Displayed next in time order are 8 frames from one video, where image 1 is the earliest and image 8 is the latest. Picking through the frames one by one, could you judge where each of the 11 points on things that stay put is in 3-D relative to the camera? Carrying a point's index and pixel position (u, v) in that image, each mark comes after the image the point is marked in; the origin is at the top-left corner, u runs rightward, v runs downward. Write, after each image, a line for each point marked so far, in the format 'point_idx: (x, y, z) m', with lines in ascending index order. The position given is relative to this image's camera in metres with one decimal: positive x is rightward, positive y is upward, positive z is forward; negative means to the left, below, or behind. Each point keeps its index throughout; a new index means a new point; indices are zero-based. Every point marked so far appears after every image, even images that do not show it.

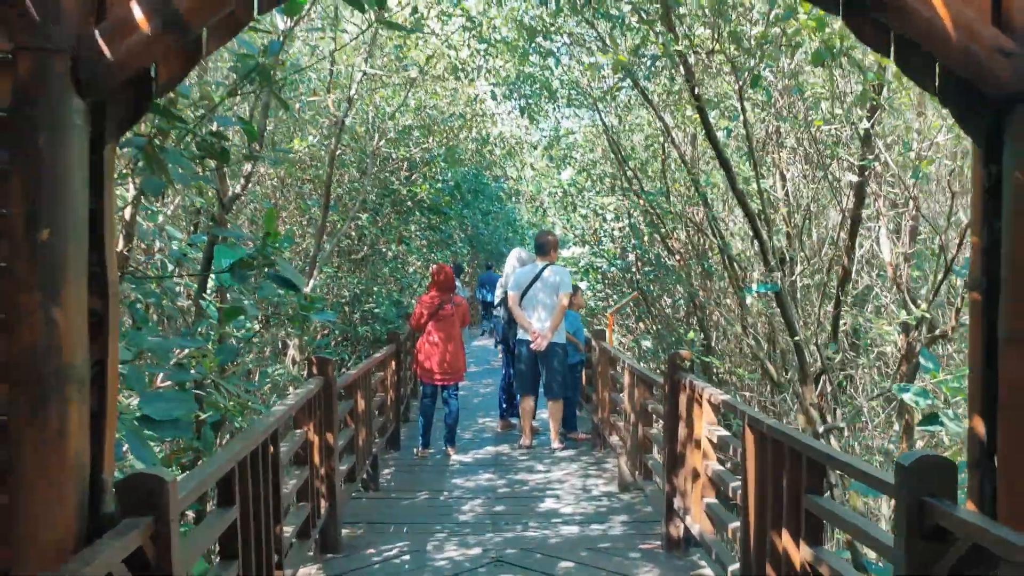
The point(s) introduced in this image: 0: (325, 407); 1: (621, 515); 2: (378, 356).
0: (-1.2, -0.8, +5.1) m
1: (+0.8, -1.7, +6.1) m
2: (-1.3, -0.6, +7.5) m
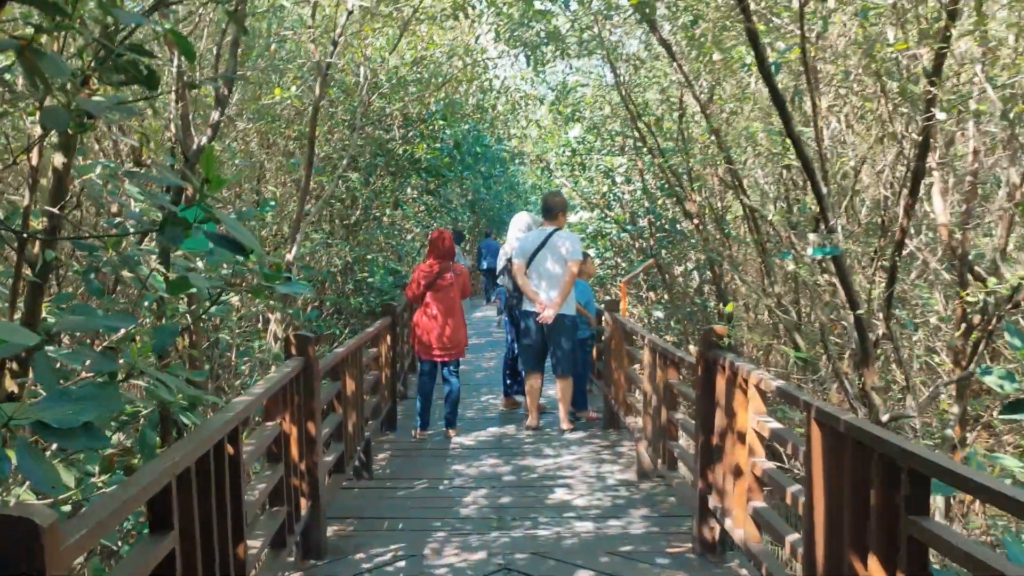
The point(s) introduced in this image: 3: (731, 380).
0: (-1.1, -0.6, +4.4) m
1: (+0.9, -1.5, +5.5) m
2: (-1.2, -0.4, +6.8) m
3: (+1.1, -0.5, +4.0) m
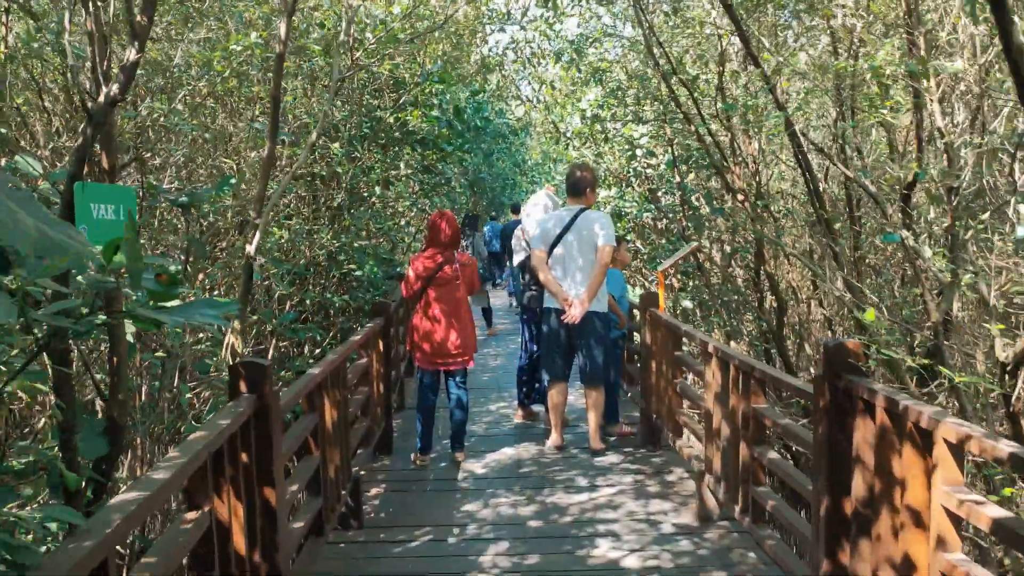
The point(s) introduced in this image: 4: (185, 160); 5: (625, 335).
0: (-1.0, -0.6, +3.1) m
1: (+1.1, -1.5, +4.2) m
2: (-1.1, -0.3, +5.5) m
3: (+1.3, -0.5, +2.7) m
4: (-2.3, +0.9, +5.6) m
5: (+1.0, -0.4, +6.9) m
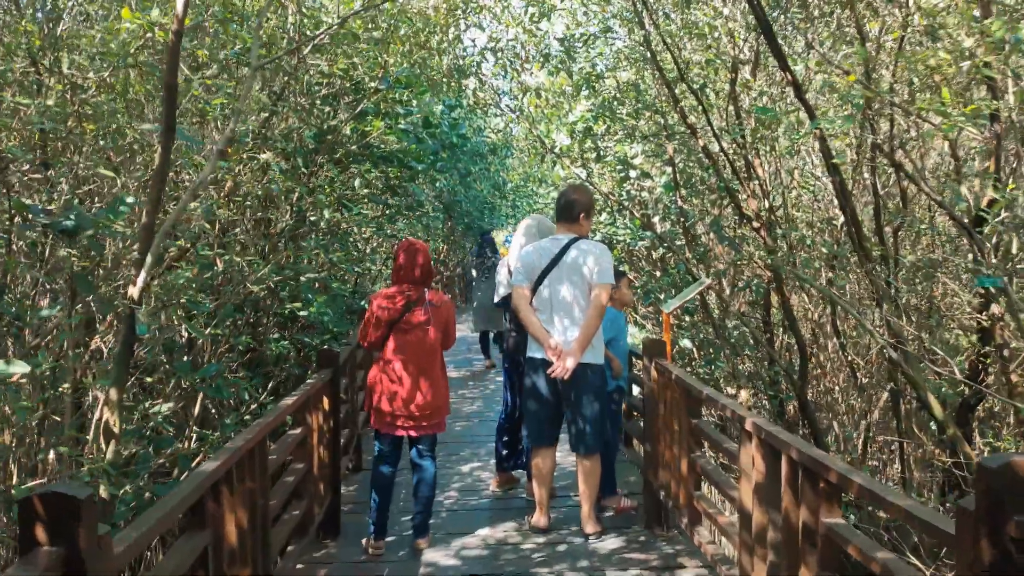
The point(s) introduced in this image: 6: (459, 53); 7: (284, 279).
0: (-1.0, -0.8, +1.9) m
1: (+1.0, -1.7, +3.0) m
2: (-1.2, -0.6, +4.3) m
3: (+1.2, -0.7, +1.5) m
4: (-2.4, +0.6, +4.5) m
5: (+0.8, -0.7, +5.7) m
6: (-0.5, +2.1, +7.3) m
7: (-1.7, +0.1, +5.8) m
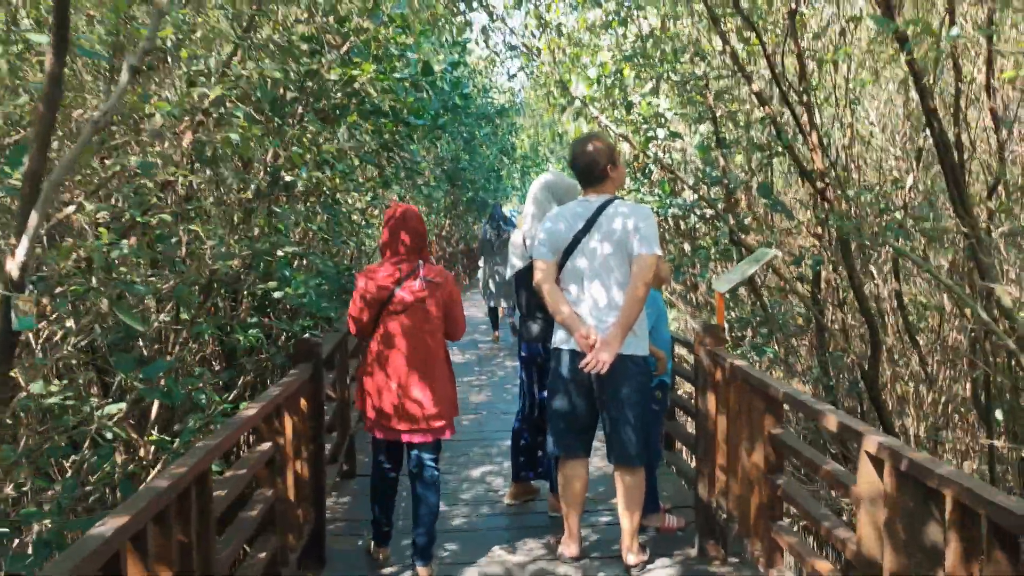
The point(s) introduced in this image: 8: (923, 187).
0: (-0.9, -0.8, +0.9) m
1: (+1.1, -1.6, +2.0) m
2: (-1.1, -0.5, +3.3) m
3: (+1.3, -0.6, +0.6) m
4: (-2.3, +0.7, +3.4) m
5: (+0.9, -0.6, +4.7) m
6: (-0.4, +2.3, +6.2) m
7: (-1.5, +0.2, +4.8) m
8: (+3.2, +0.8, +6.4) m
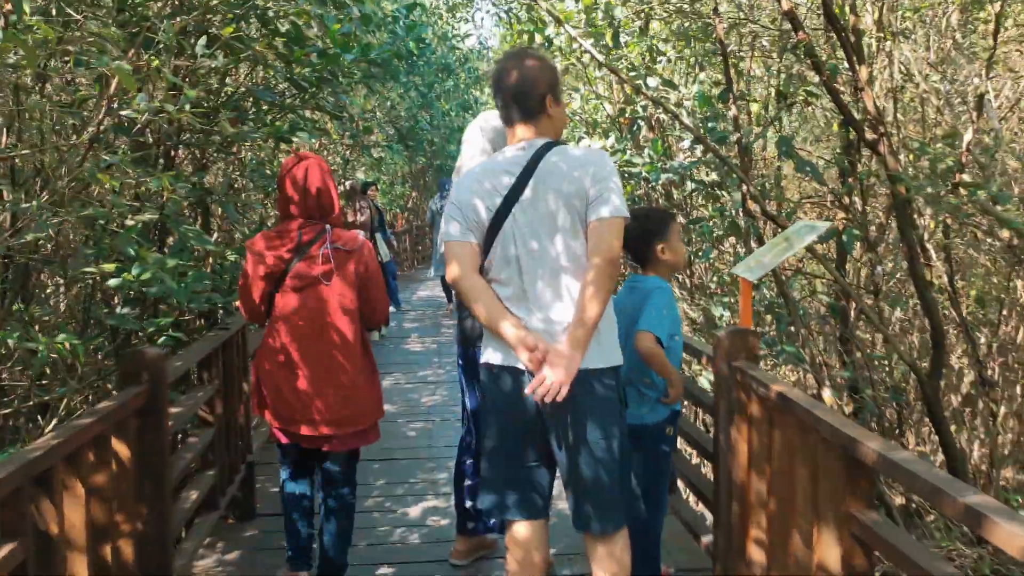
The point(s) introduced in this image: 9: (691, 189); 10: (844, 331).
0: (-1.1, -0.8, -0.5) m
1: (+0.9, -1.7, +0.7) m
2: (-1.3, -0.5, +1.9) m
3: (+1.2, -0.7, -0.8) m
4: (-2.5, +0.8, +2.0) m
5: (+0.7, -0.5, +3.4) m
6: (-0.7, +2.4, +4.7) m
7: (-1.8, +0.3, +3.3) m
8: (+3.0, +0.9, +5.0) m
9: (+1.4, +0.7, +6.0) m
10: (+2.2, -0.3, +5.2) m
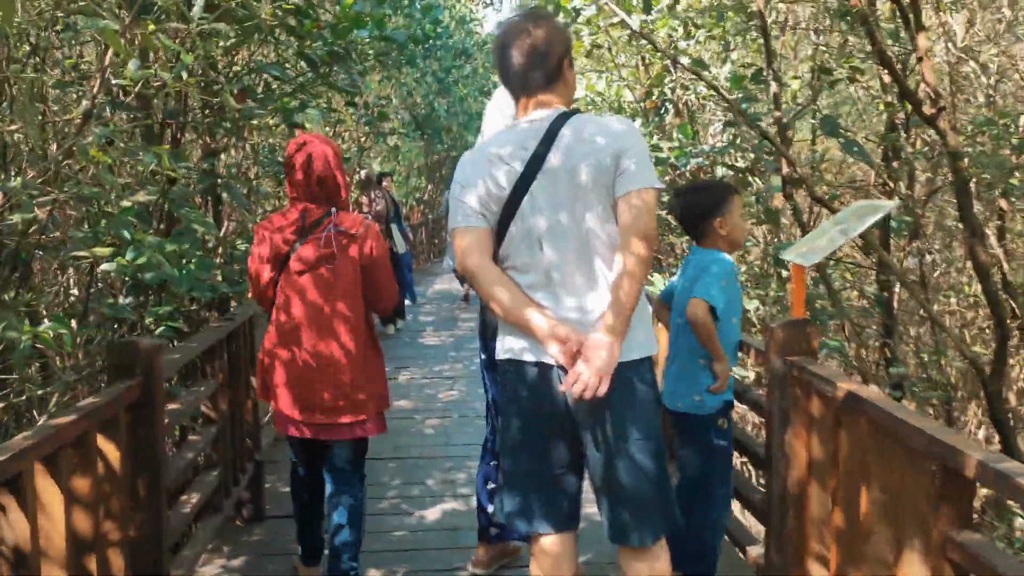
0: (-1.0, -0.8, -0.7) m
1: (+1.0, -1.6, +0.4) m
2: (-1.2, -0.4, +1.6) m
3: (+1.2, -0.7, -1.1) m
4: (-2.5, +0.8, +1.7) m
5: (+0.8, -0.4, +3.1) m
6: (-0.5, +2.5, +4.4) m
7: (-1.7, +0.3, +3.1) m
8: (+3.1, +1.0, +4.7) m
9: (+1.5, +0.8, +5.7) m
10: (+2.3, -0.2, +4.9) m
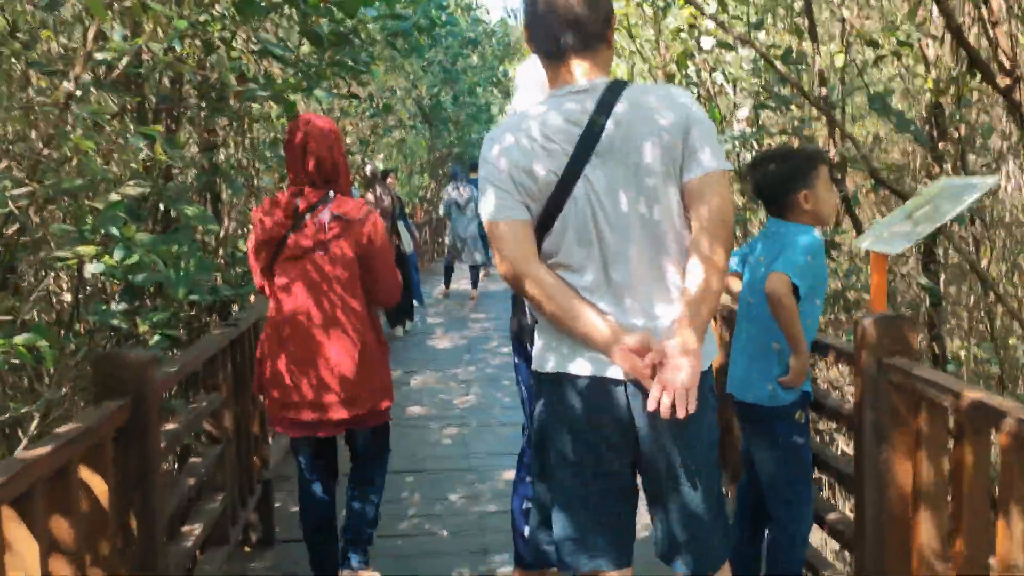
0: (-0.9, -0.8, -1.1) m
1: (+1.1, -1.6, 0.0) m
2: (-1.1, -0.5, +1.3) m
3: (+1.4, -0.6, -1.5) m
4: (-2.3, +0.8, +1.3) m
5: (+0.9, -0.4, +2.7) m
6: (-0.4, +2.5, +4.0) m
7: (-1.5, +0.3, +2.7) m
8: (+3.2, +1.0, +4.3) m
9: (+1.7, +0.8, +5.3) m
10: (+2.5, -0.2, +4.5) m
